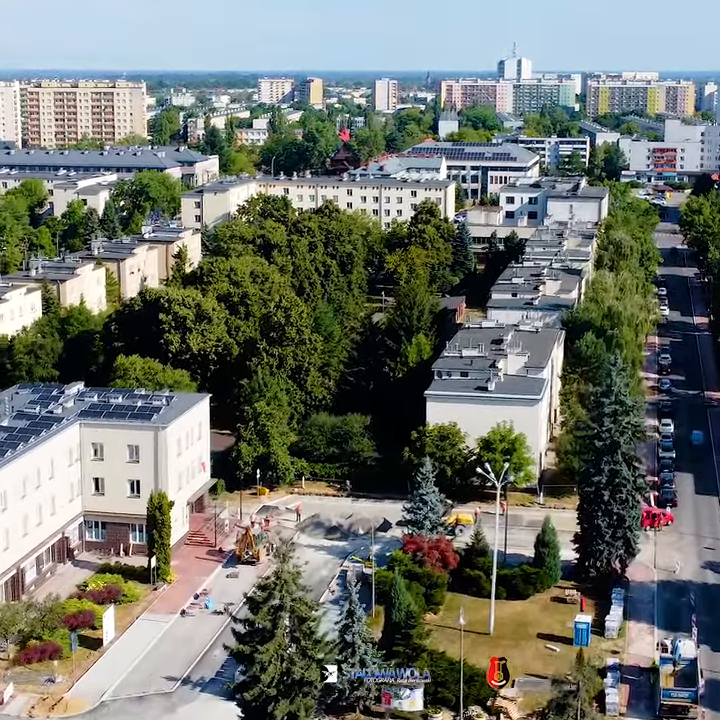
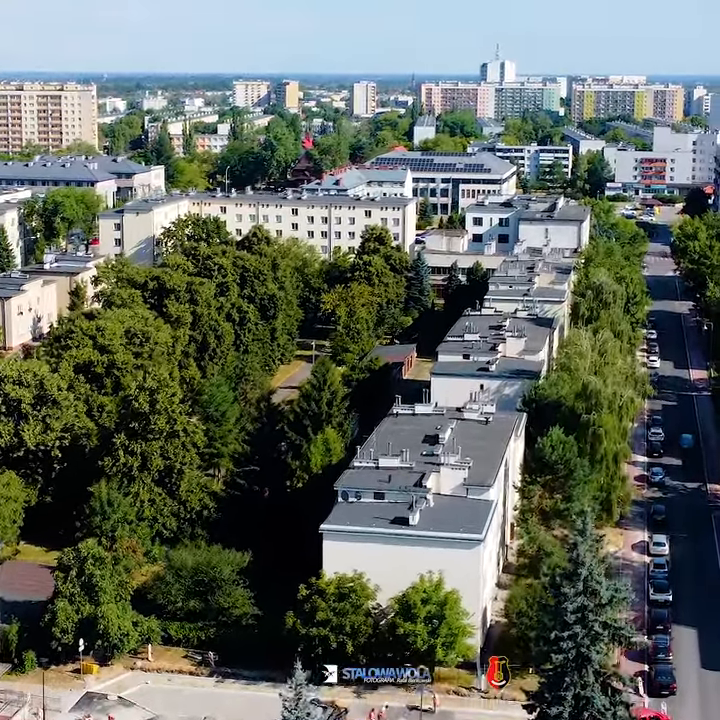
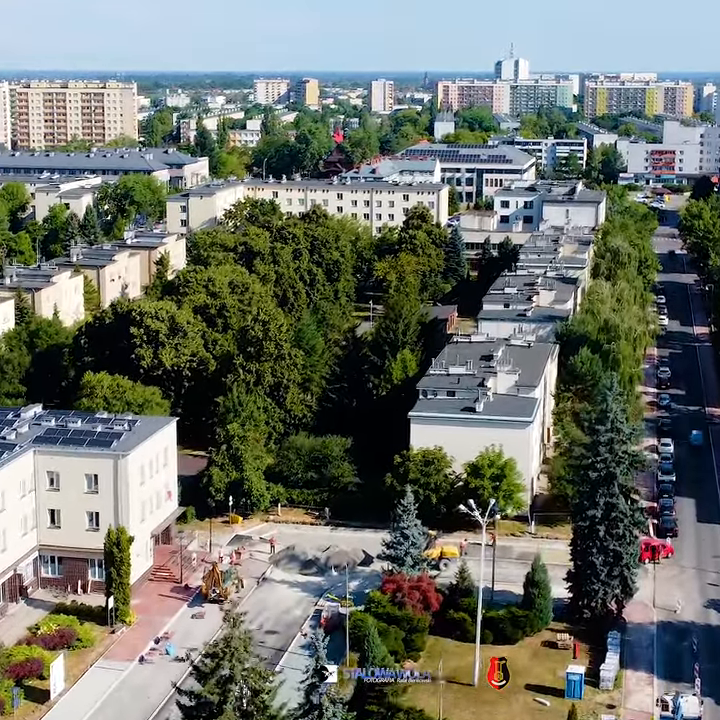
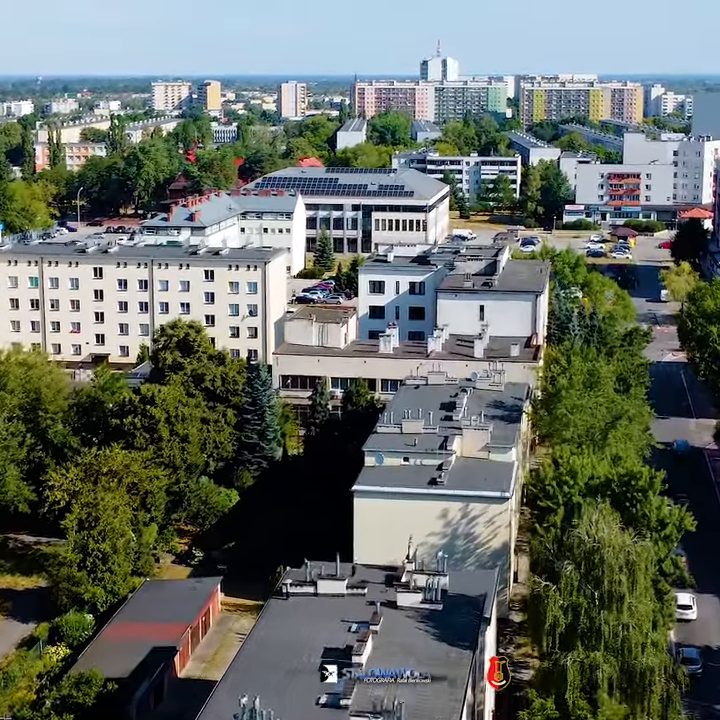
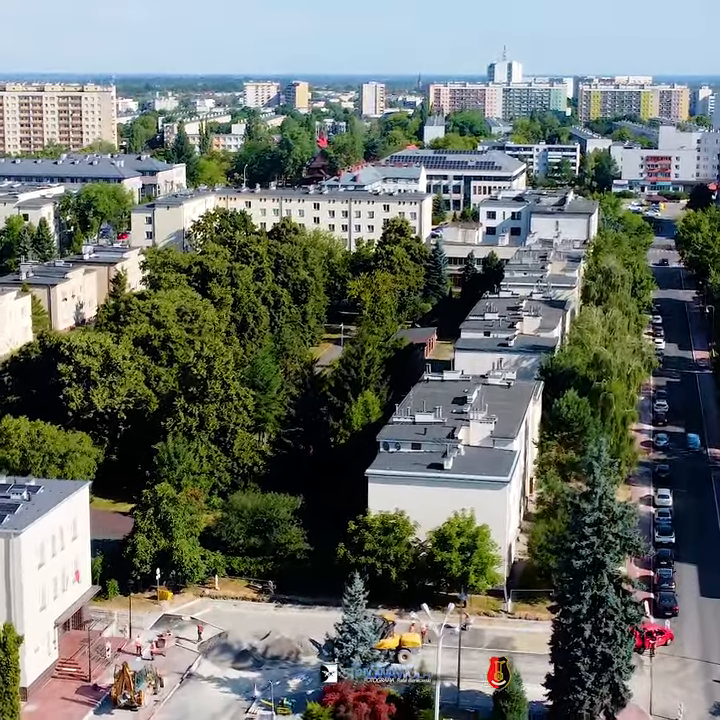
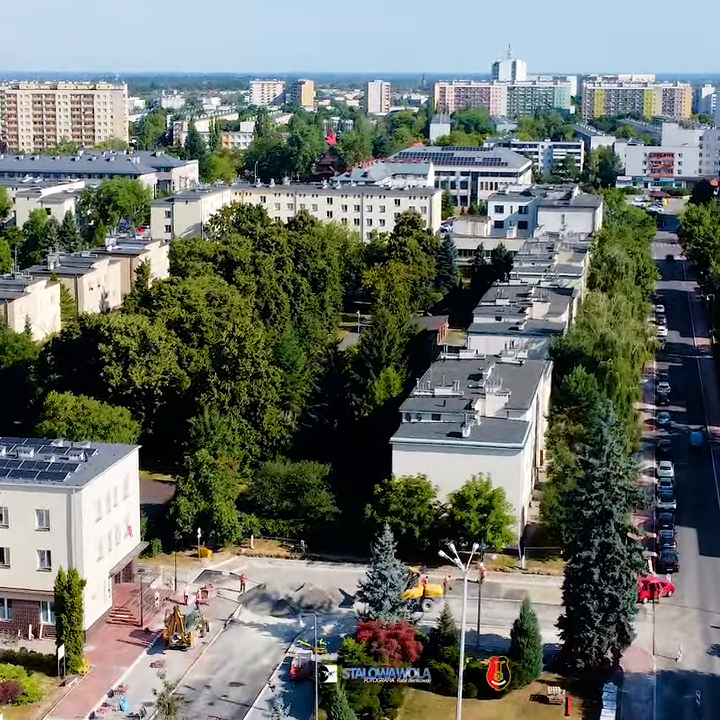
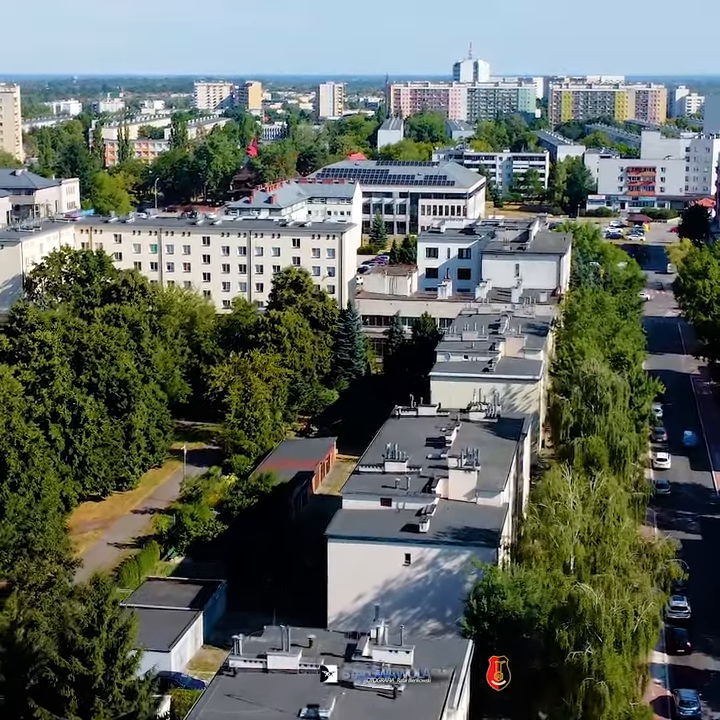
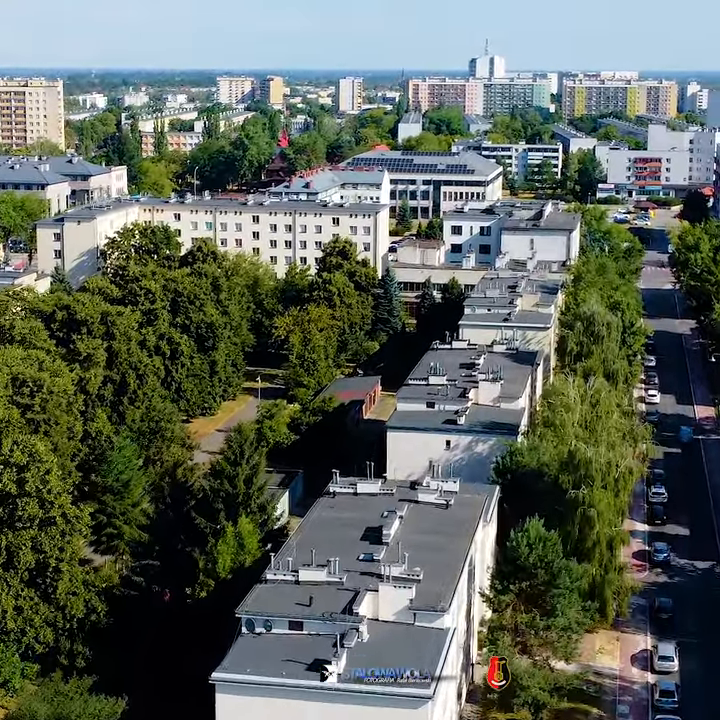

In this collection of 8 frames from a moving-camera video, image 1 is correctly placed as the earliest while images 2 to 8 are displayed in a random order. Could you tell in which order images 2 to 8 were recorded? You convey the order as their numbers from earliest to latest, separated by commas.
3, 6, 5, 2, 8, 7, 4
